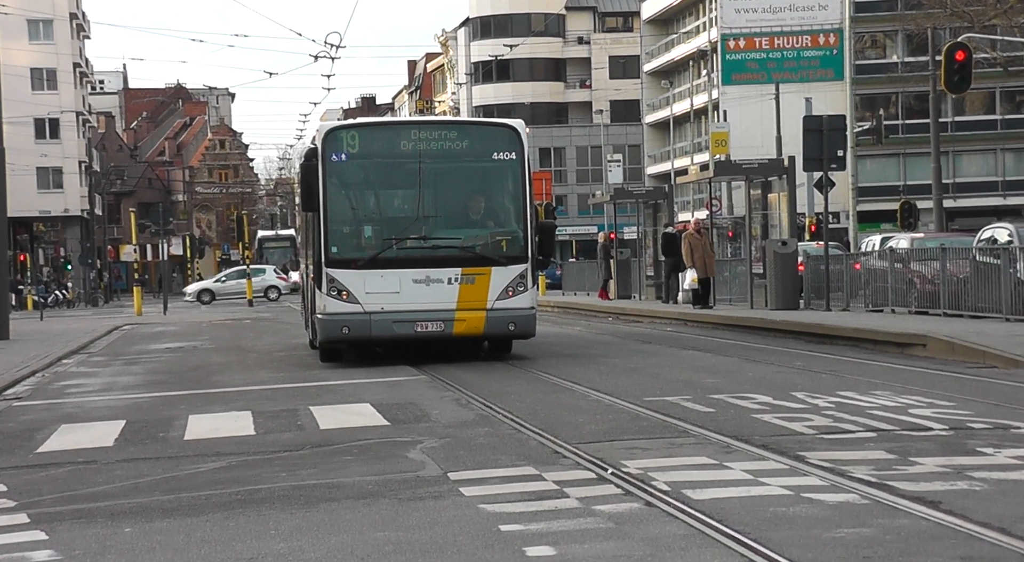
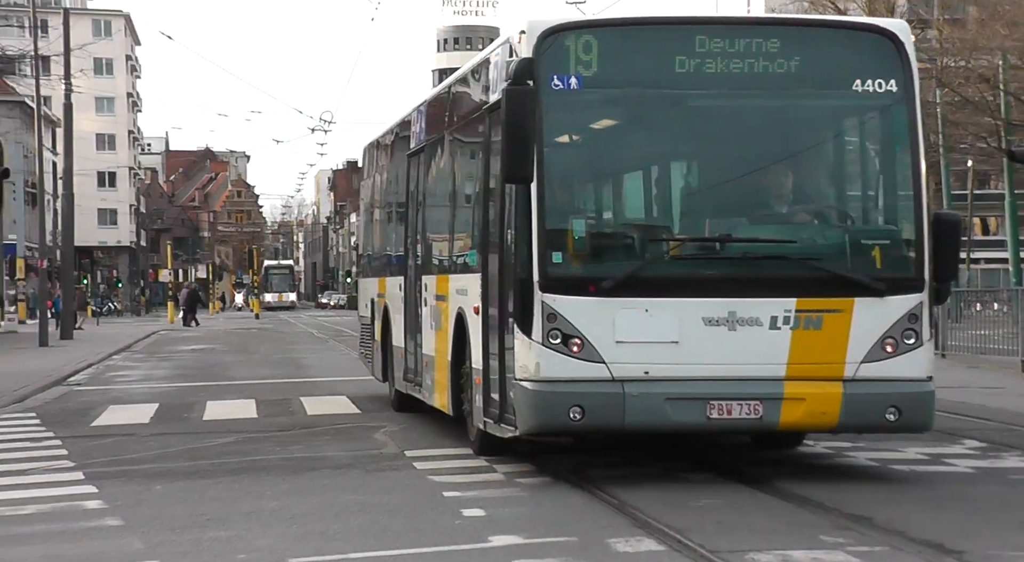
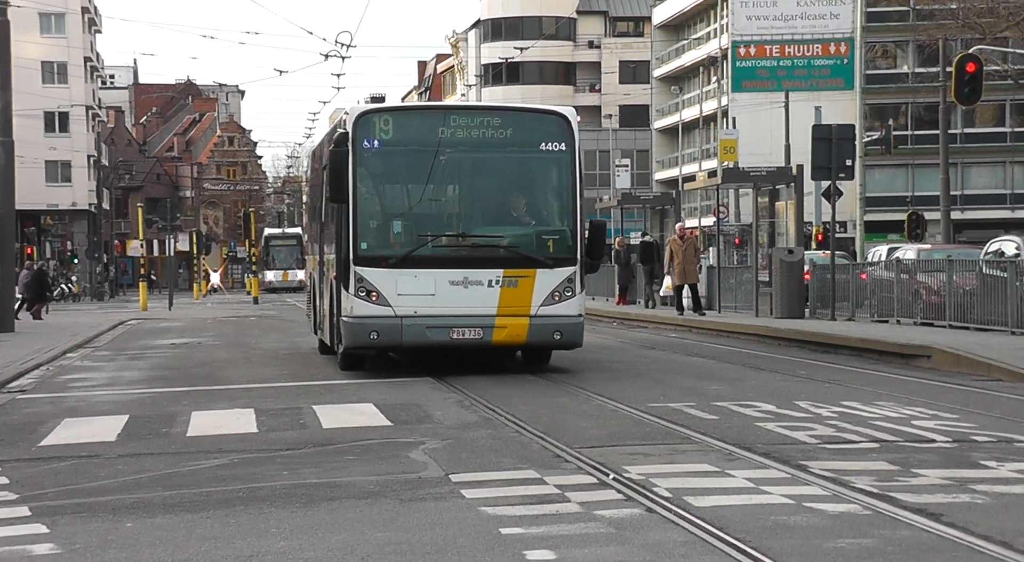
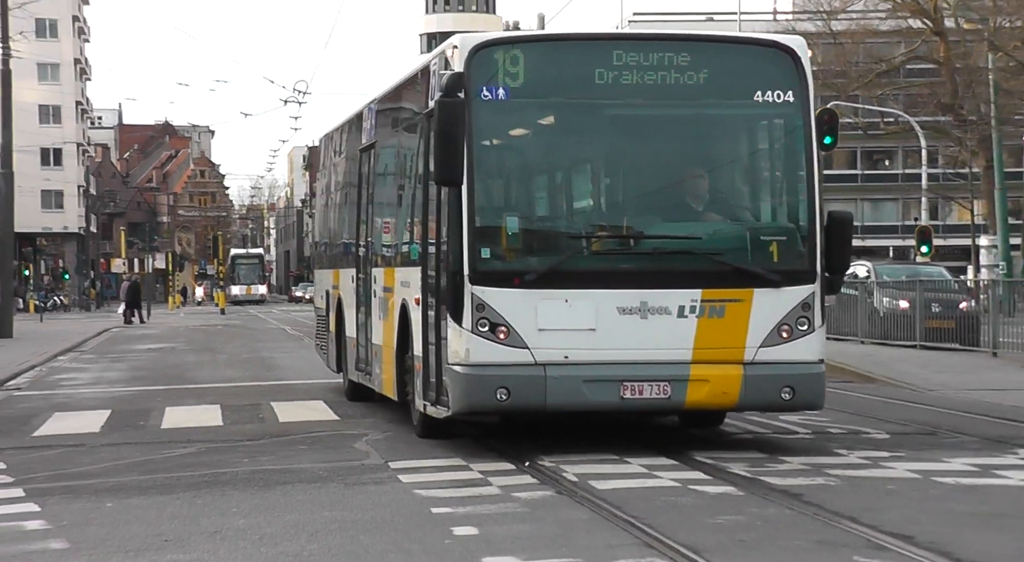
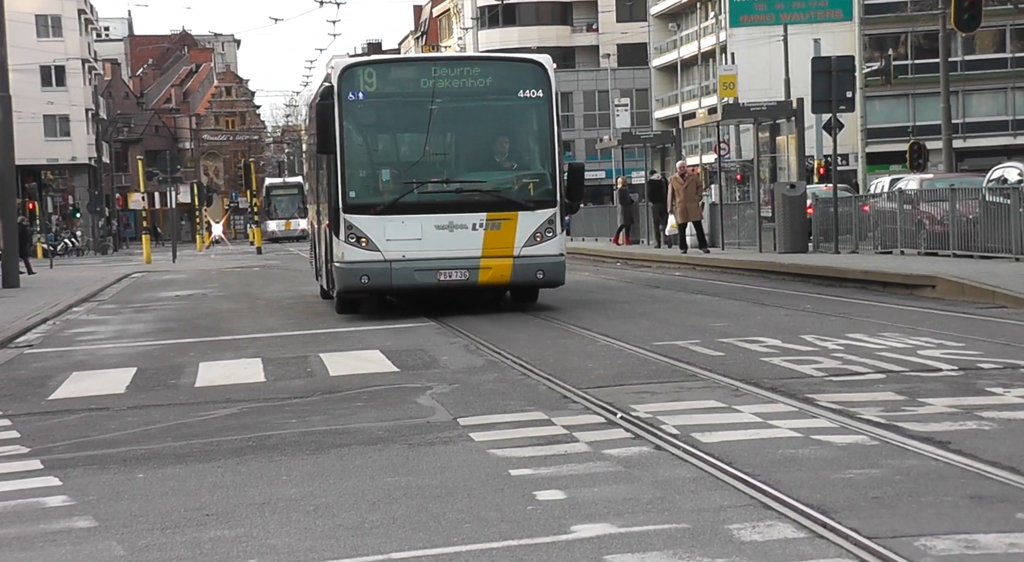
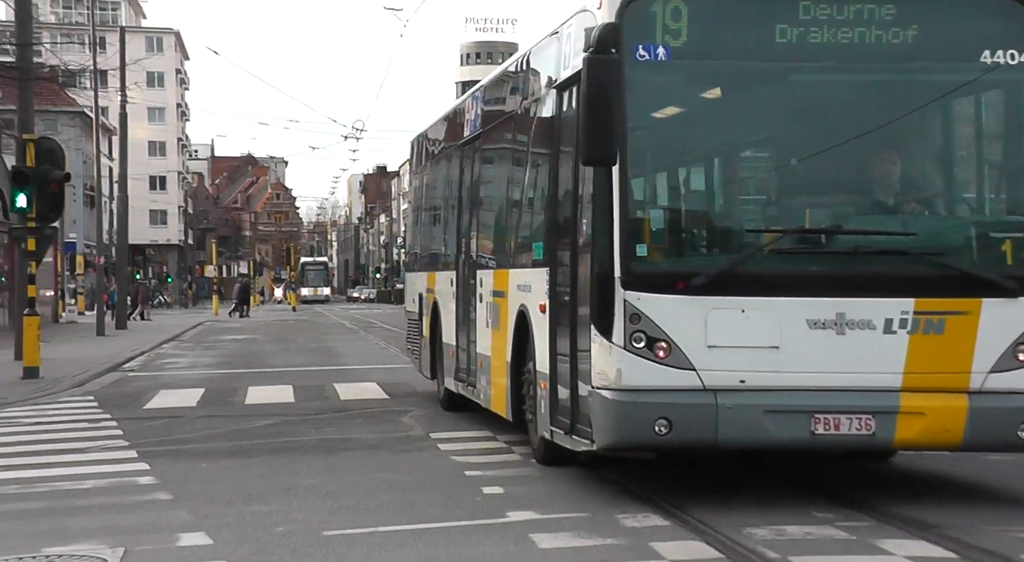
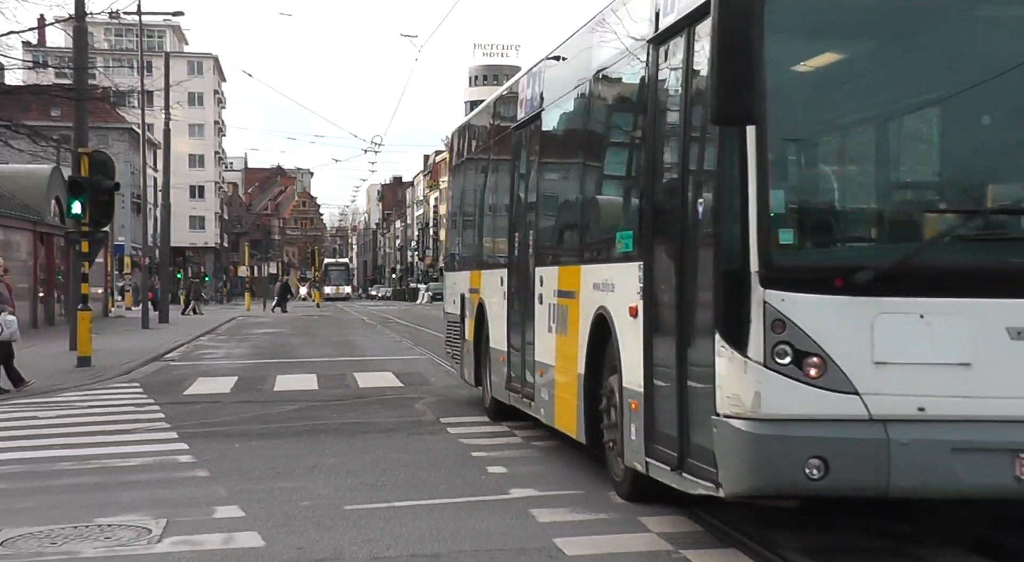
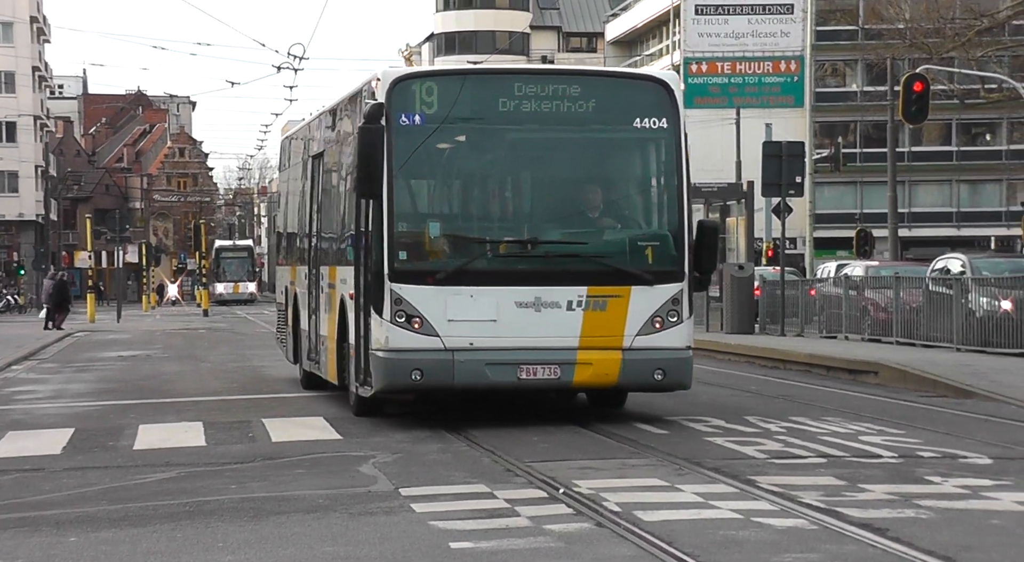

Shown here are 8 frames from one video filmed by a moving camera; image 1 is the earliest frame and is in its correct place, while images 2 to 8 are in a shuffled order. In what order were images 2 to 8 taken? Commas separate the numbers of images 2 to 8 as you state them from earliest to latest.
5, 3, 8, 4, 2, 6, 7
